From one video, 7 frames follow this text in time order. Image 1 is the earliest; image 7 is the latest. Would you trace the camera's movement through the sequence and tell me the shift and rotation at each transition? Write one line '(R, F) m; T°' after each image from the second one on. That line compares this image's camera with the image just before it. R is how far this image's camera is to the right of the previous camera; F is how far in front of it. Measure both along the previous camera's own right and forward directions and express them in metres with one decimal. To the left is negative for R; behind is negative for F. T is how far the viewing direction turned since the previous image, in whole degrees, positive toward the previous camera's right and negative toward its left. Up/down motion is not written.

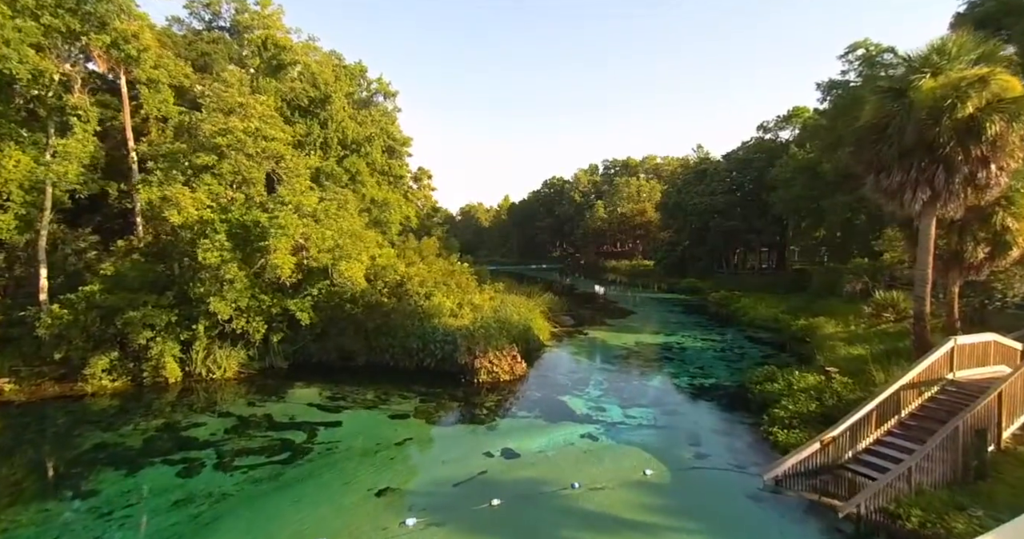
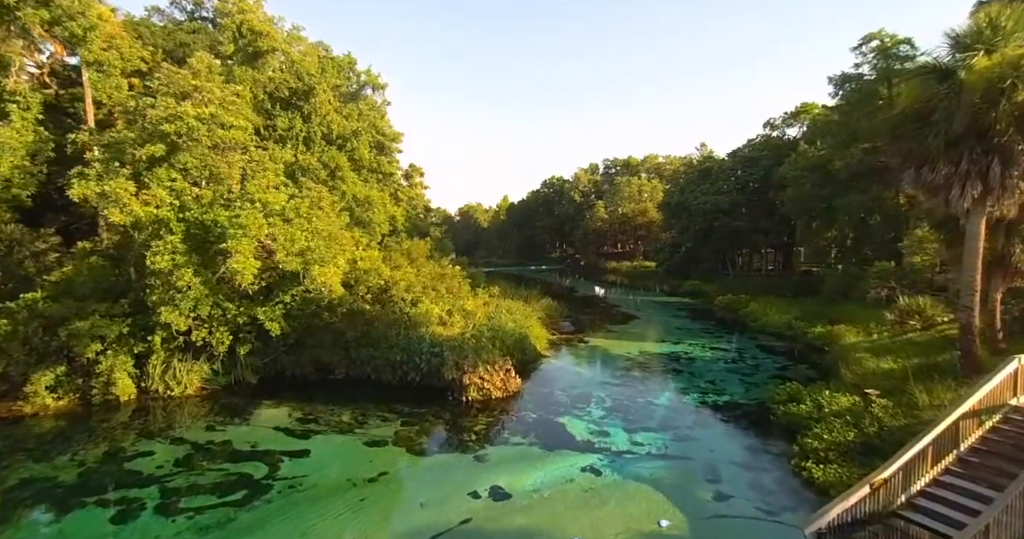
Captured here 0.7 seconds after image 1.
(+0.2, +1.5) m; 0°
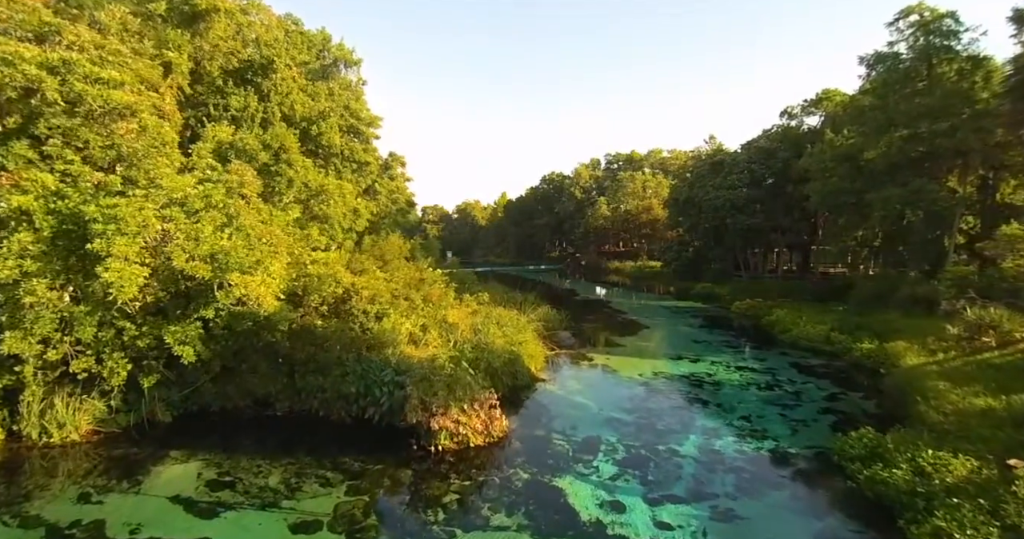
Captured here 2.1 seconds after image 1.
(+0.3, +3.1) m; 0°
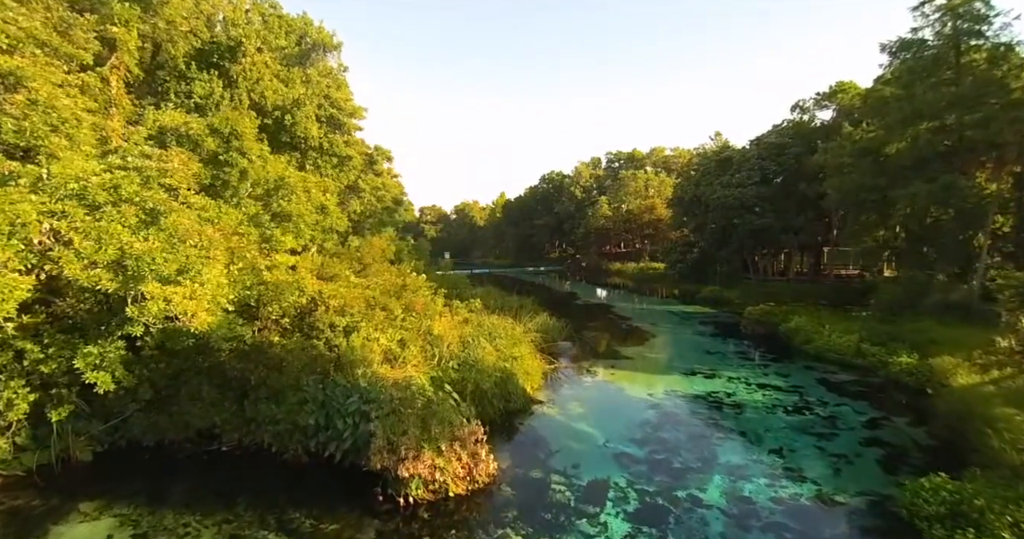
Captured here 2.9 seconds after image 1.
(+0.2, +1.8) m; 0°
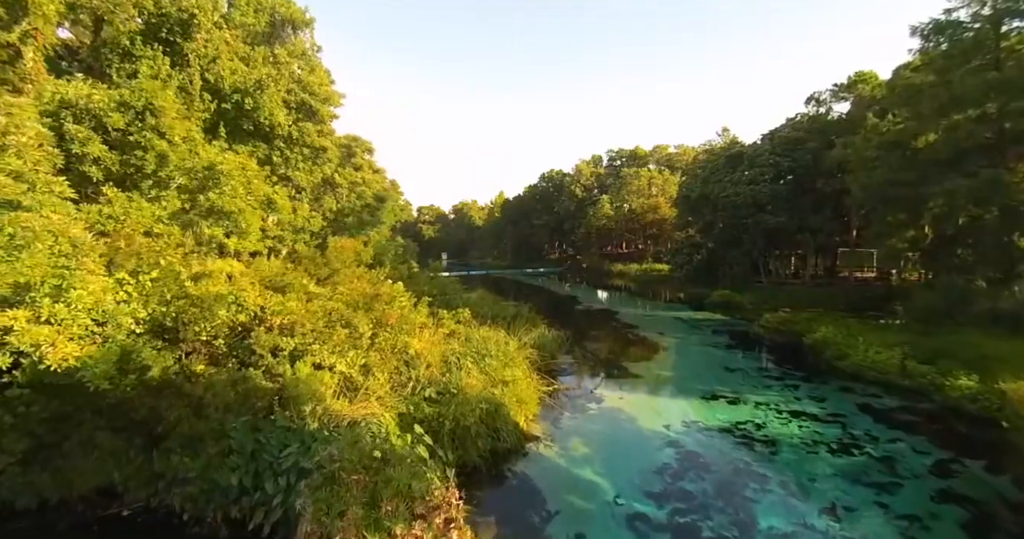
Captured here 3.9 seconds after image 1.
(+0.2, +2.2) m; 0°
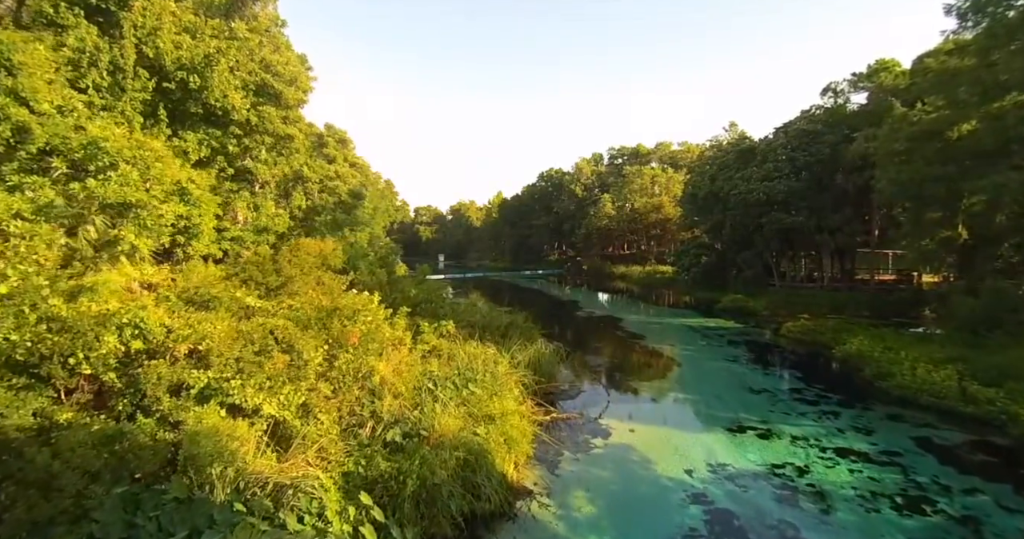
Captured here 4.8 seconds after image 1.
(+0.2, +2.2) m; 0°
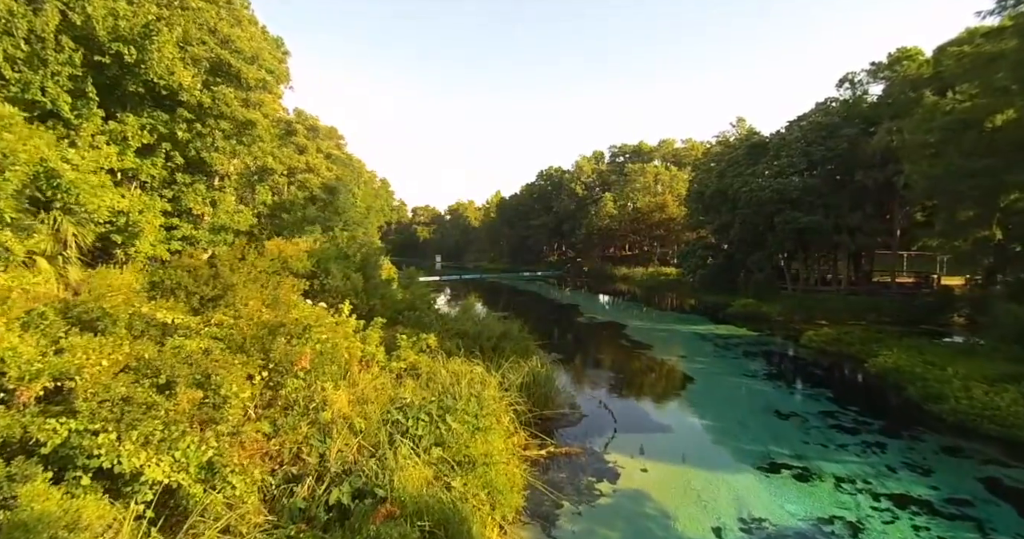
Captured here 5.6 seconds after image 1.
(+0.2, +1.9) m; 0°
